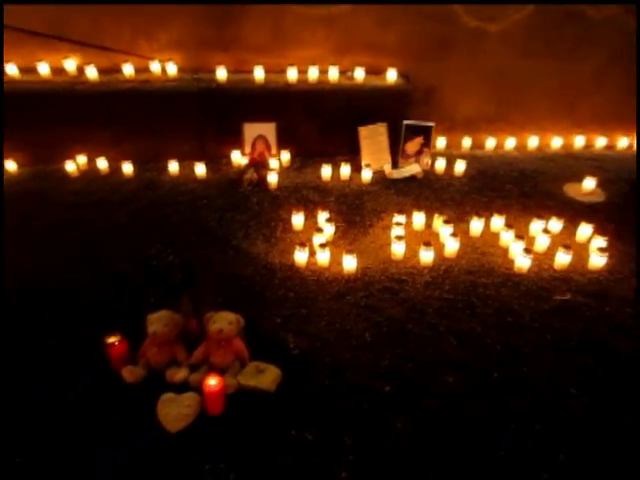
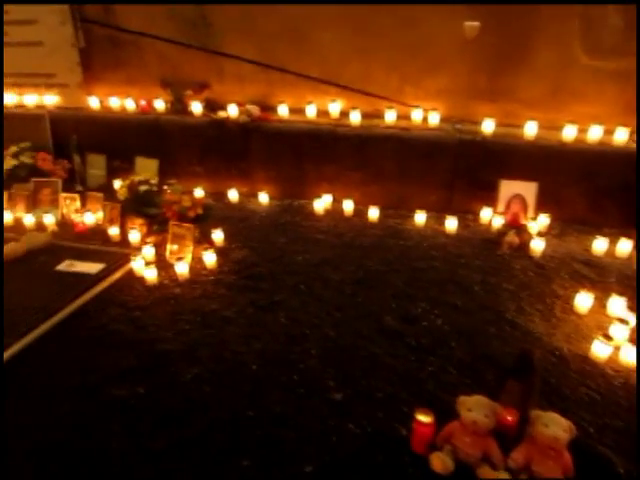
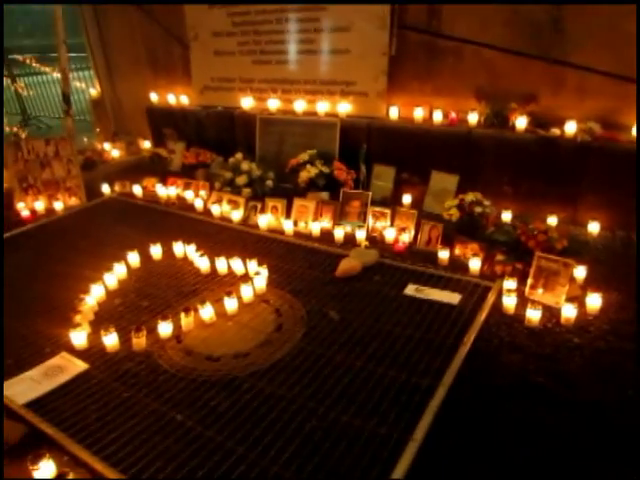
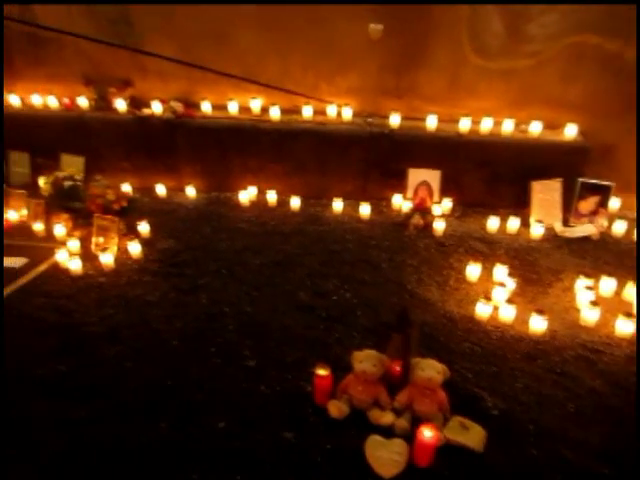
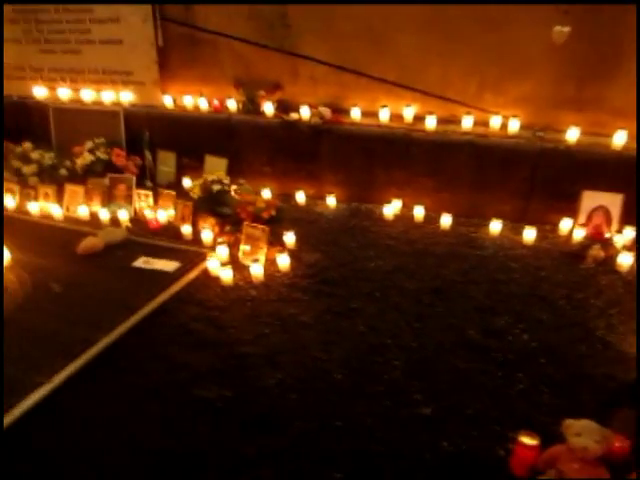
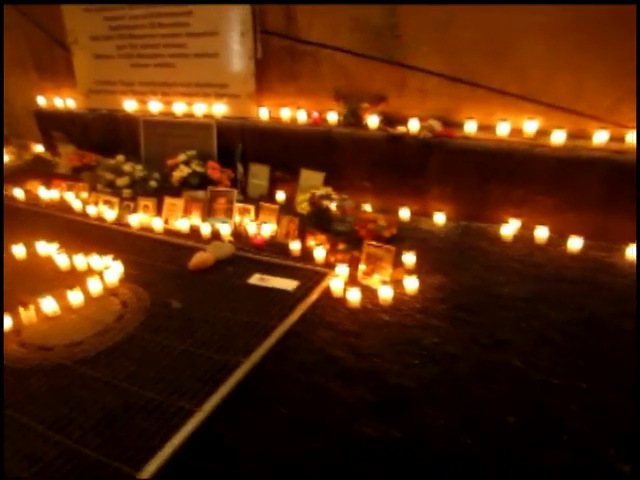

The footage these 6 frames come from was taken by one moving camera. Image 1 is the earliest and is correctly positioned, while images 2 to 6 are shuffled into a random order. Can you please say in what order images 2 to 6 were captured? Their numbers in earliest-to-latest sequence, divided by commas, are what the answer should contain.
4, 2, 5, 6, 3
